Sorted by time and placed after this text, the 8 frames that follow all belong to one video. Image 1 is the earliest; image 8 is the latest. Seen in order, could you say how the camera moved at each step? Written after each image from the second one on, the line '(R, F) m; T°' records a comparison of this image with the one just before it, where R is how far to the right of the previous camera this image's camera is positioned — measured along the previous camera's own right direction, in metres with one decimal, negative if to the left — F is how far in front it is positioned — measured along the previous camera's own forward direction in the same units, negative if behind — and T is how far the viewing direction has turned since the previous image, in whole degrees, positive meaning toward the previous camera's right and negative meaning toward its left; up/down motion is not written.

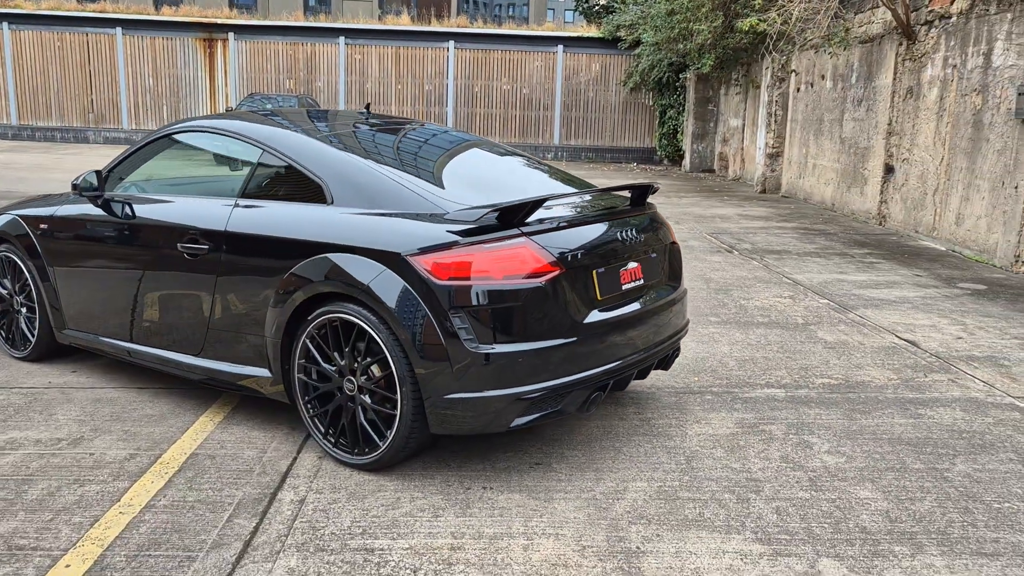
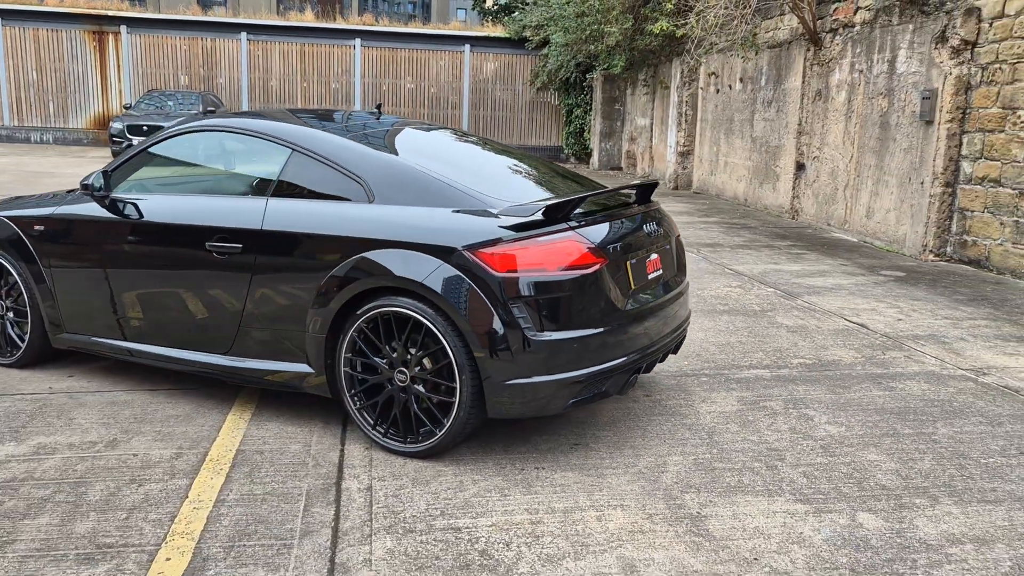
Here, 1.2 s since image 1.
(-0.6, -0.2) m; +7°
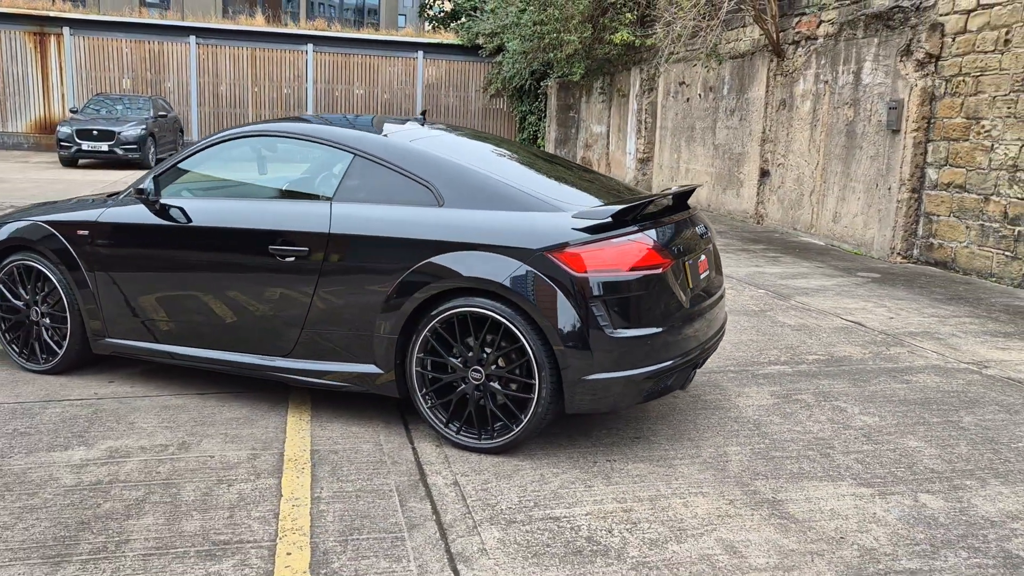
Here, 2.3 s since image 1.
(-0.6, -0.1) m; +4°
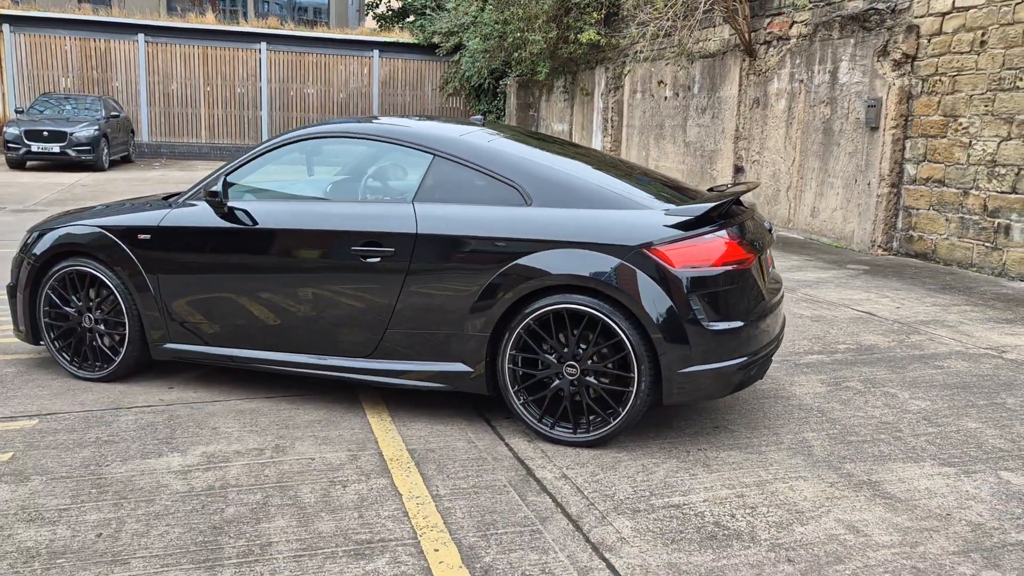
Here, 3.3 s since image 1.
(-0.6, 0.0) m; +4°
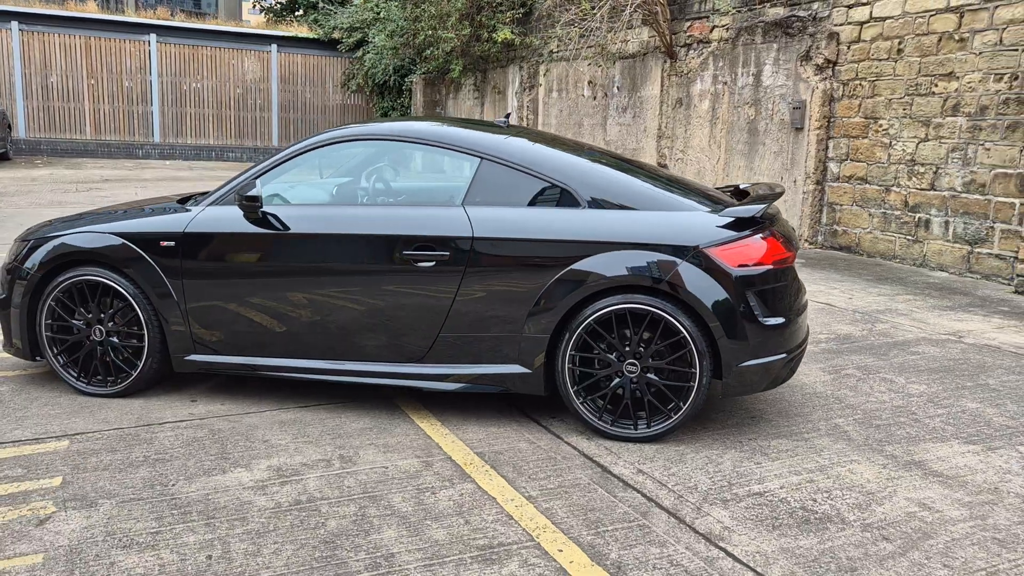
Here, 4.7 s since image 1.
(-0.8, 0.0) m; +8°
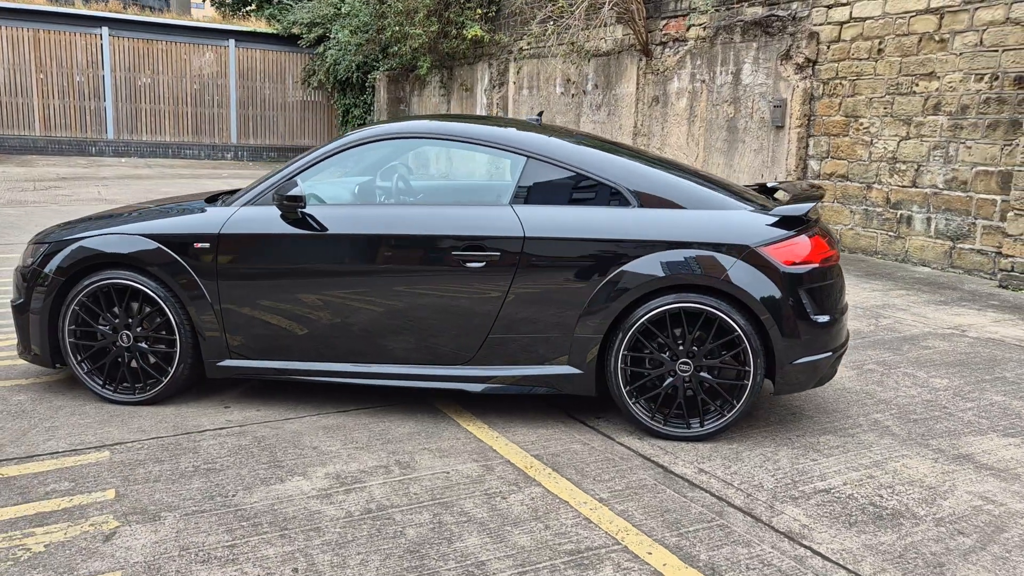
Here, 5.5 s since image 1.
(-0.4, +0.1) m; +3°
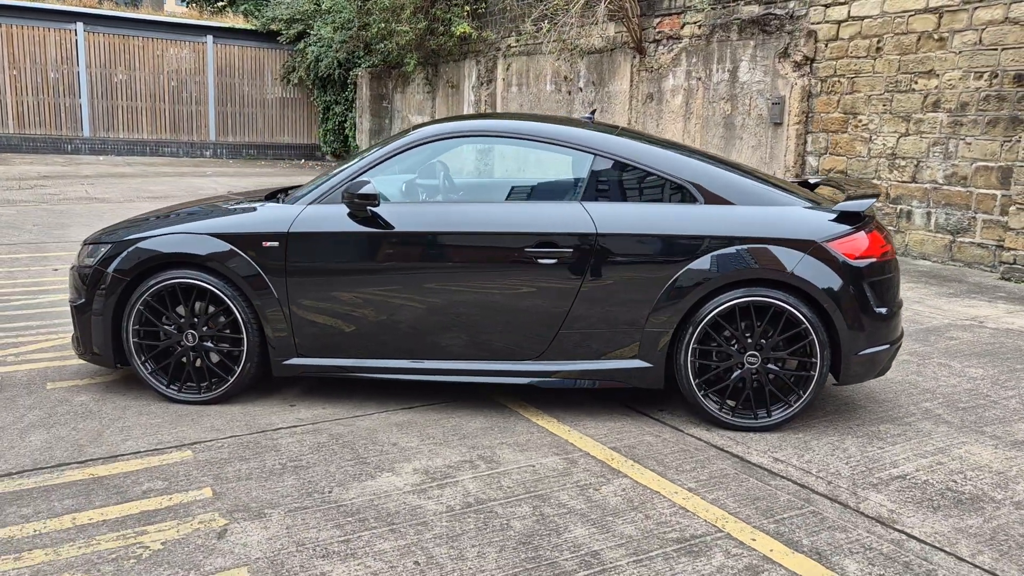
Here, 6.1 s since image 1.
(-0.5, 0.0) m; +2°
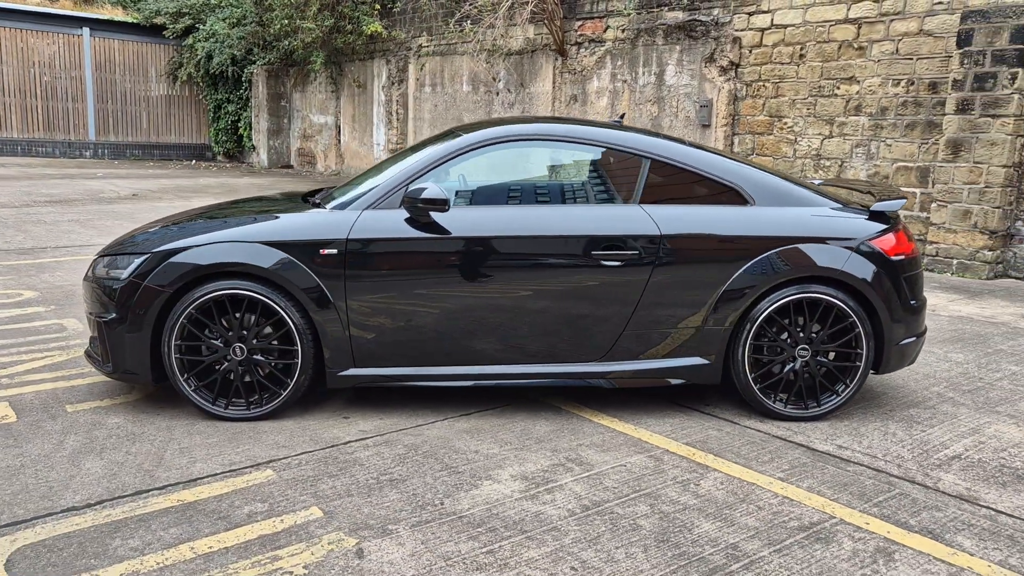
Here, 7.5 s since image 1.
(-0.9, +0.1) m; +8°
